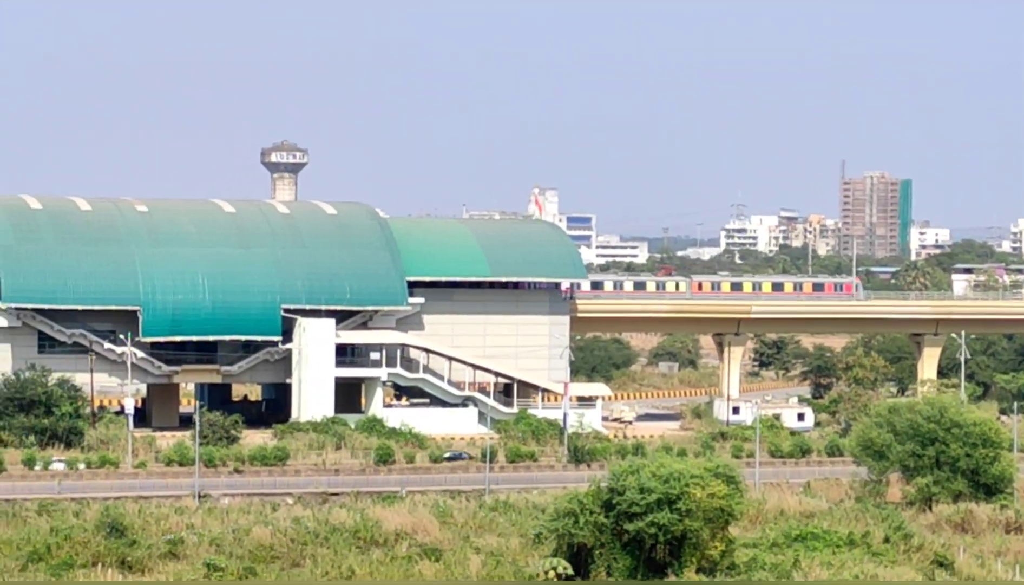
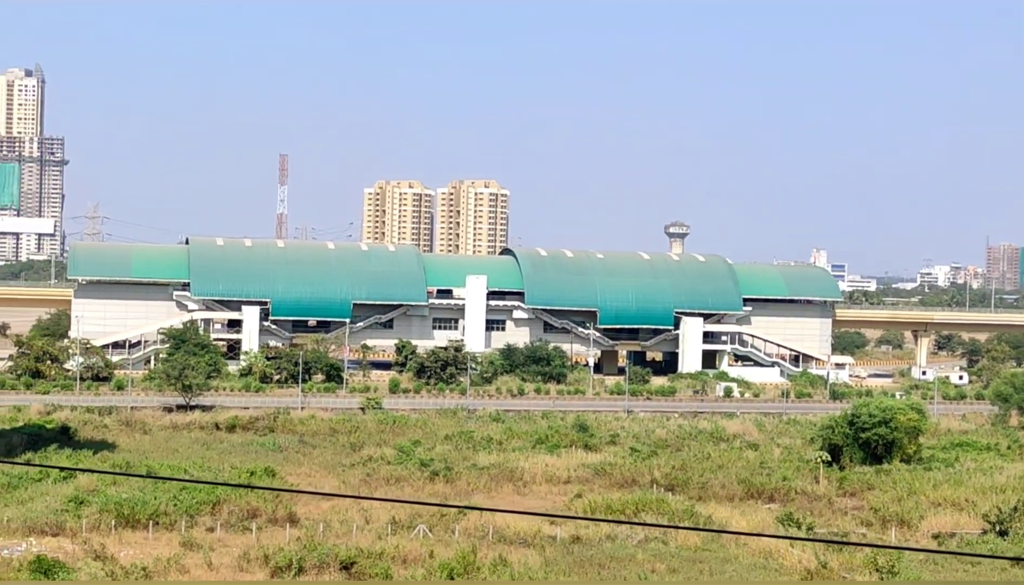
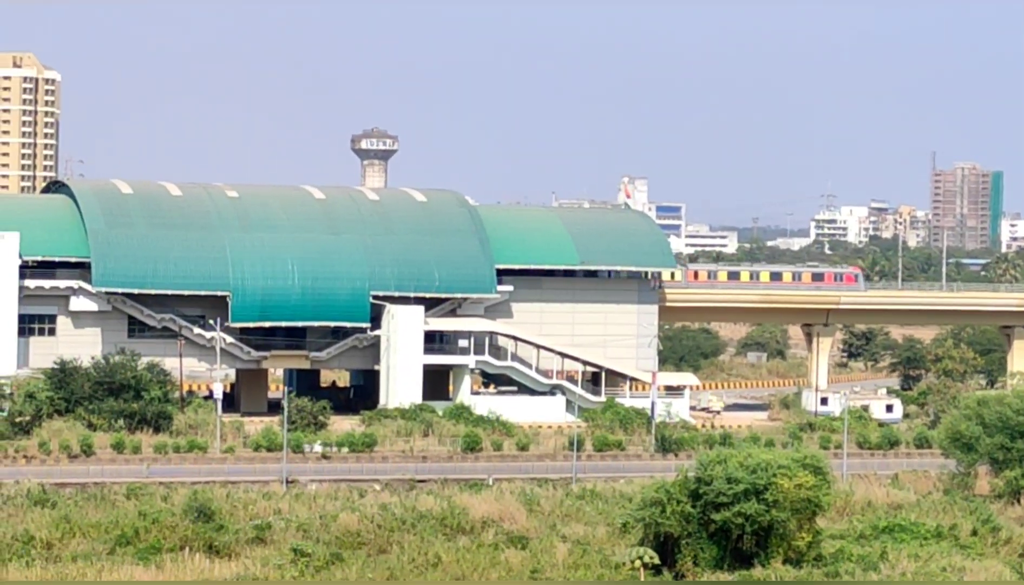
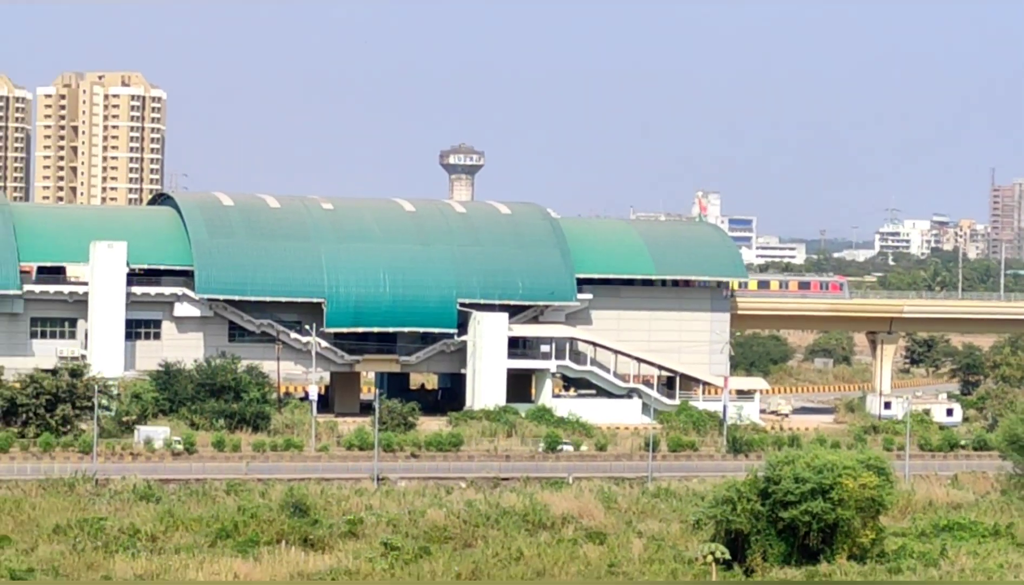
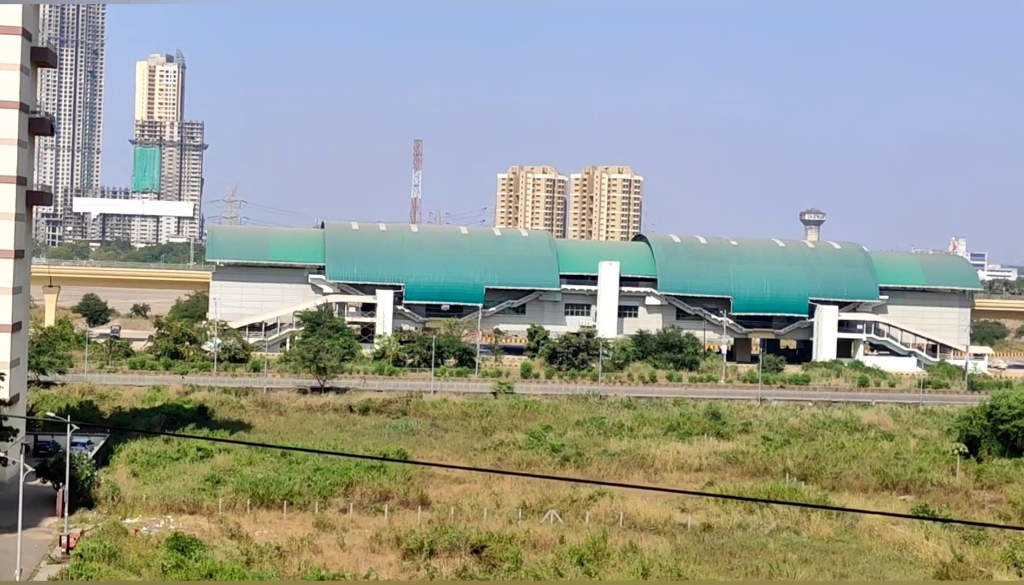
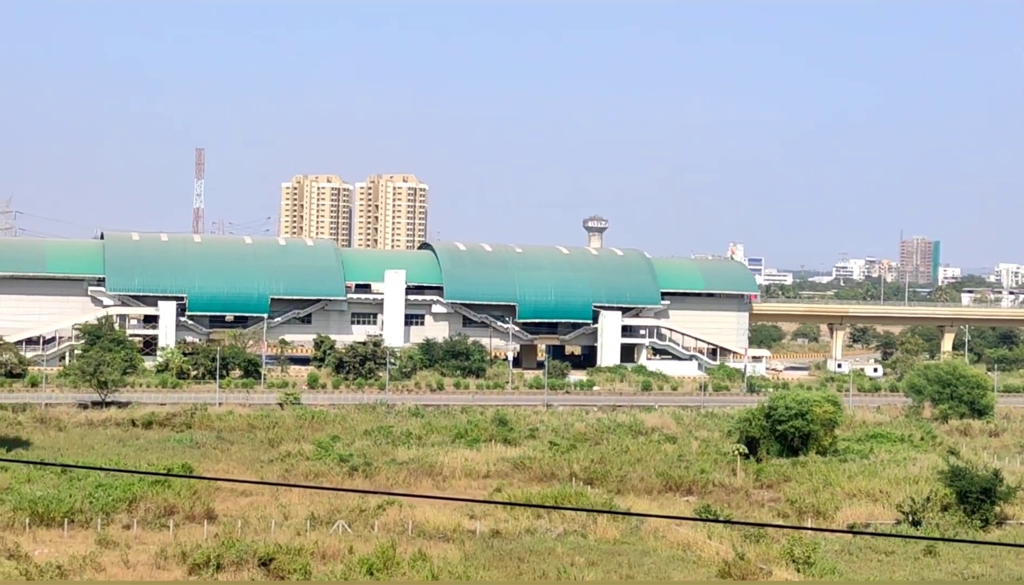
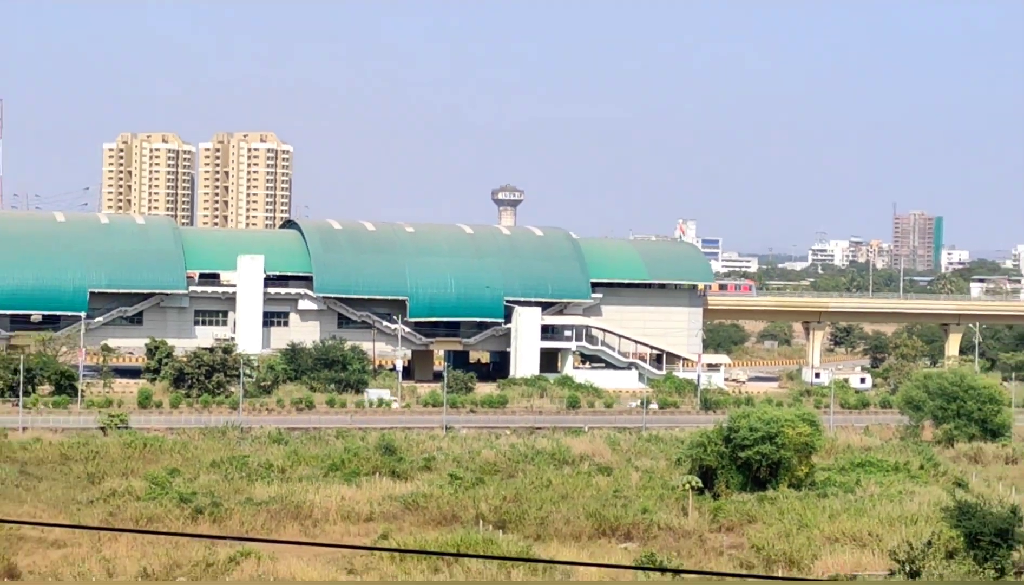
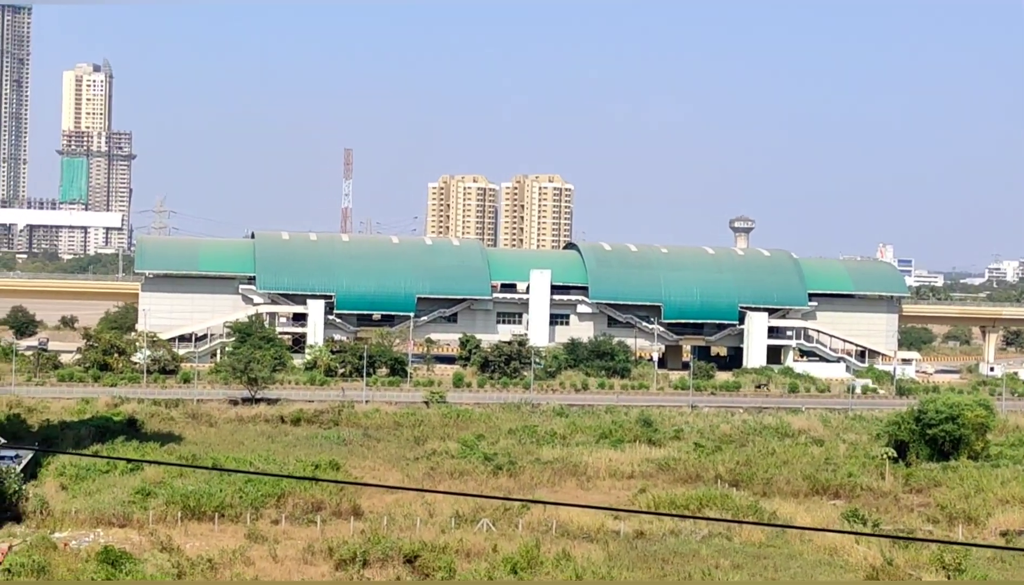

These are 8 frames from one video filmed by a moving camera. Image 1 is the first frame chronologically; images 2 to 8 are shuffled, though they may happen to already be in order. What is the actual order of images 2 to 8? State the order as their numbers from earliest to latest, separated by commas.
3, 4, 7, 6, 2, 8, 5
